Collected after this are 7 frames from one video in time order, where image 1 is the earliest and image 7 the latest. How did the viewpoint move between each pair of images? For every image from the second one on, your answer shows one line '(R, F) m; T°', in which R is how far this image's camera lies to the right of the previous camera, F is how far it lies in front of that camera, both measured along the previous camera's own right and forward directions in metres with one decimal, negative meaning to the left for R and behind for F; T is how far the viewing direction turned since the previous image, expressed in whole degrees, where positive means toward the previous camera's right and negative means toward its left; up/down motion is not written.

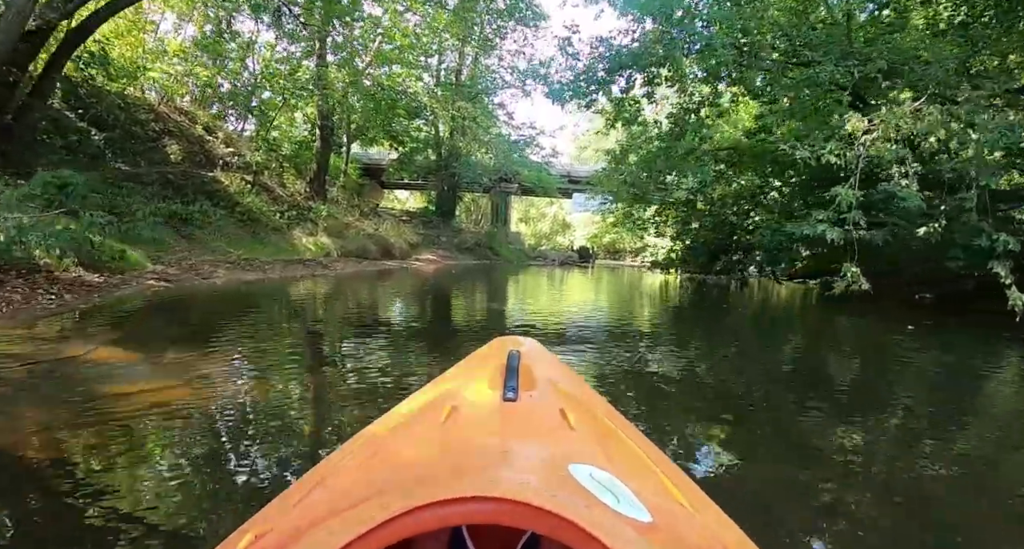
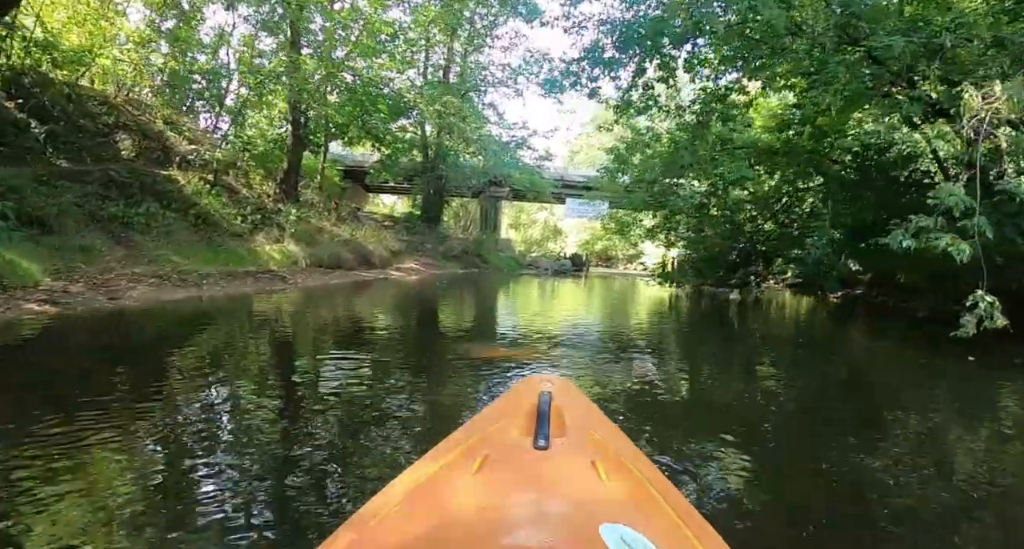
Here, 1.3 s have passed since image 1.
(0.0, +1.1) m; +1°
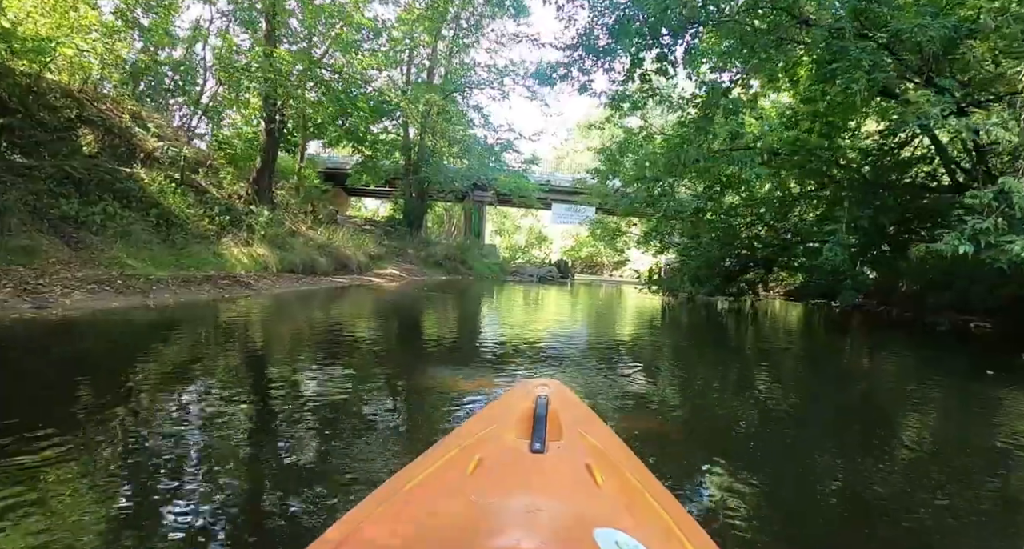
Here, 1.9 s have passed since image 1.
(0.0, +0.5) m; +2°
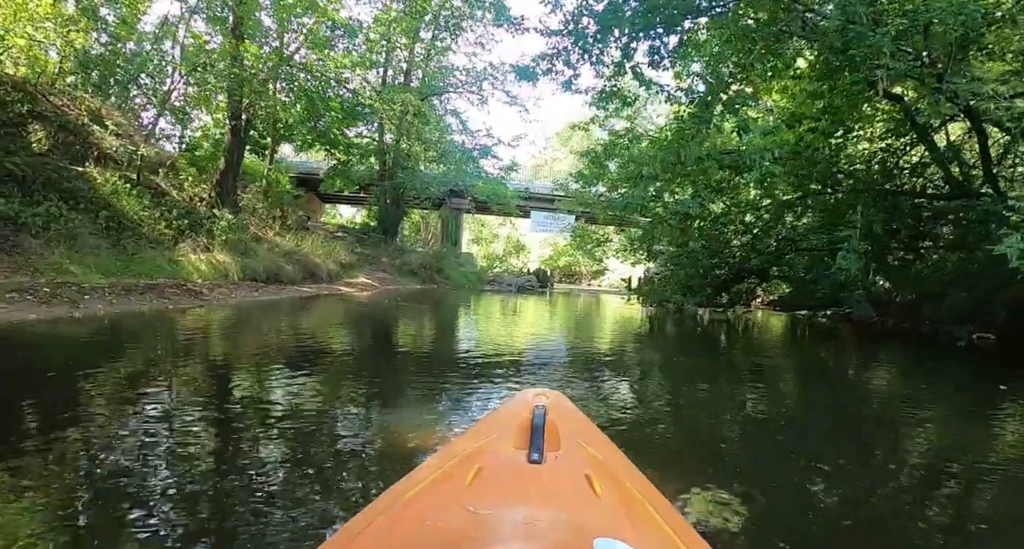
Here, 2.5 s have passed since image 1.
(0.0, +0.4) m; +2°
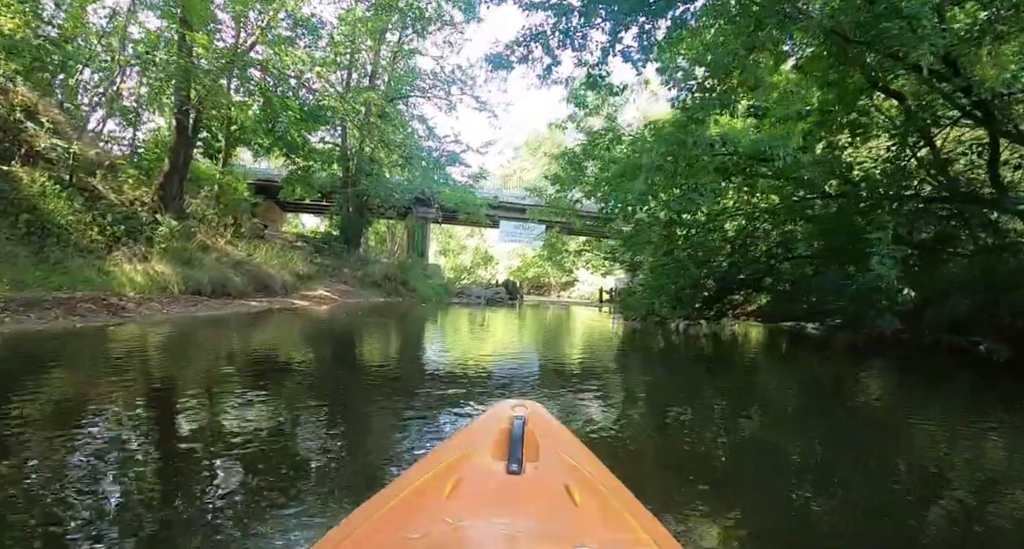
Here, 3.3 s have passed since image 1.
(-0.1, +0.6) m; +3°
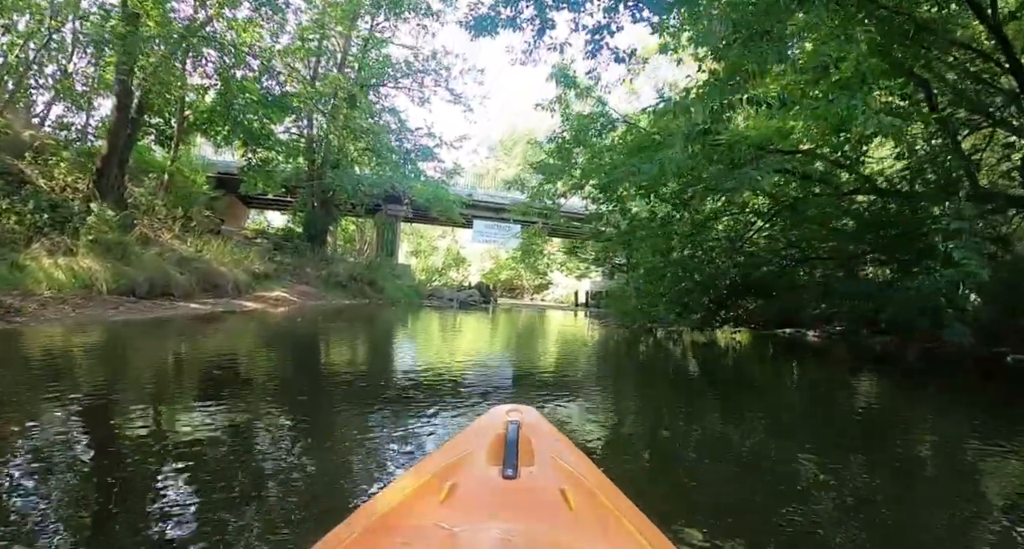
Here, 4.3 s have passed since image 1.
(-0.1, +0.7) m; +3°
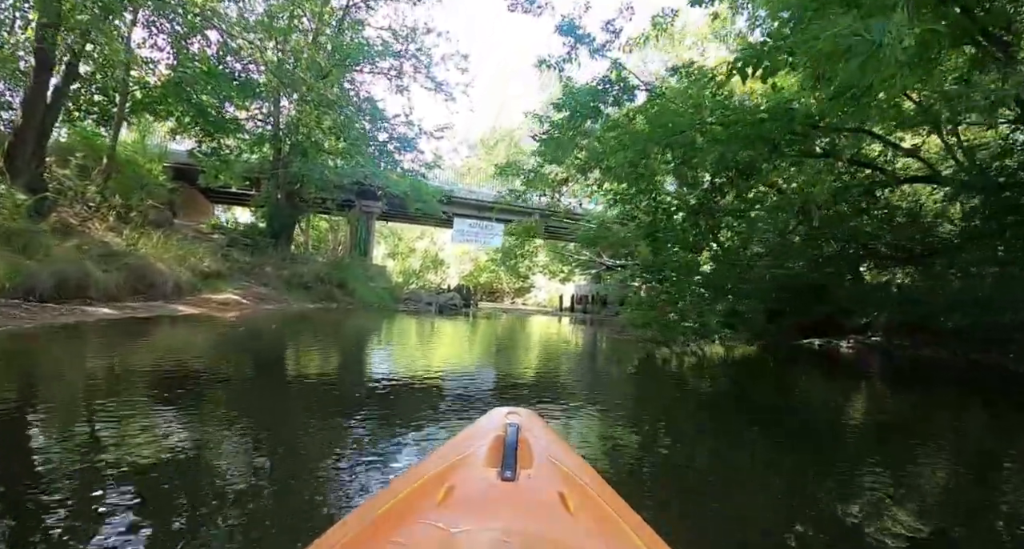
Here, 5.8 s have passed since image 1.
(-0.1, +1.1) m; +2°
